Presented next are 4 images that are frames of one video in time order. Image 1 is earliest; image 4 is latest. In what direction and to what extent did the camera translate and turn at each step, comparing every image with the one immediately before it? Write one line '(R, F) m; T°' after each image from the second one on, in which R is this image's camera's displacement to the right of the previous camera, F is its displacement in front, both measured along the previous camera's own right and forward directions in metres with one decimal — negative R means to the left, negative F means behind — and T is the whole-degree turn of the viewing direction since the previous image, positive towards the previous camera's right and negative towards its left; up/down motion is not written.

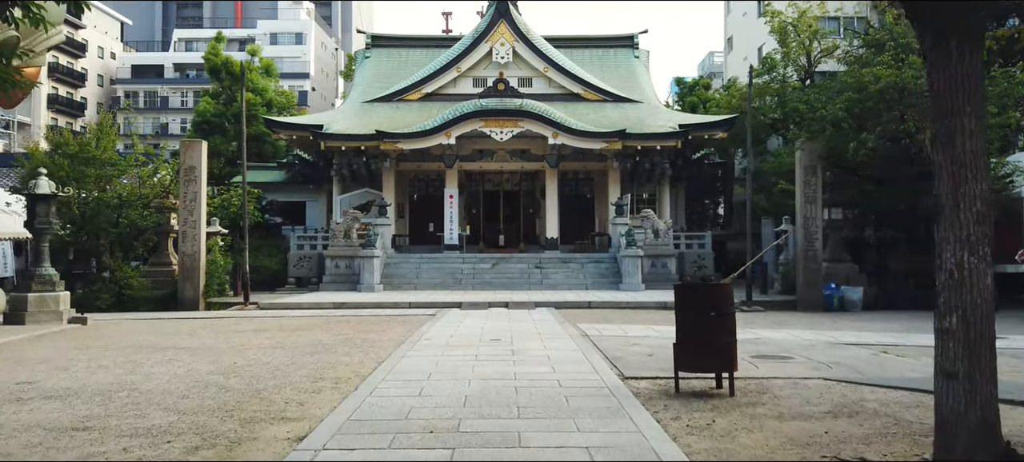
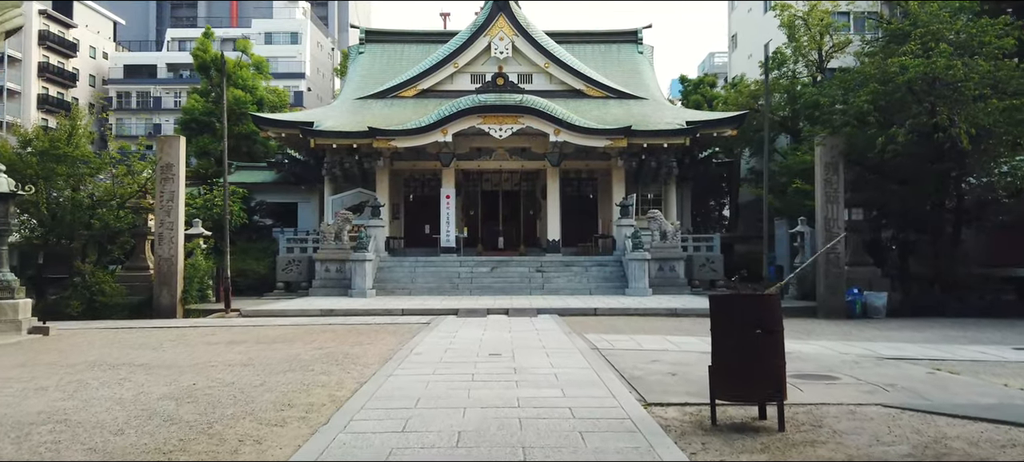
(0.0, +1.0) m; 0°
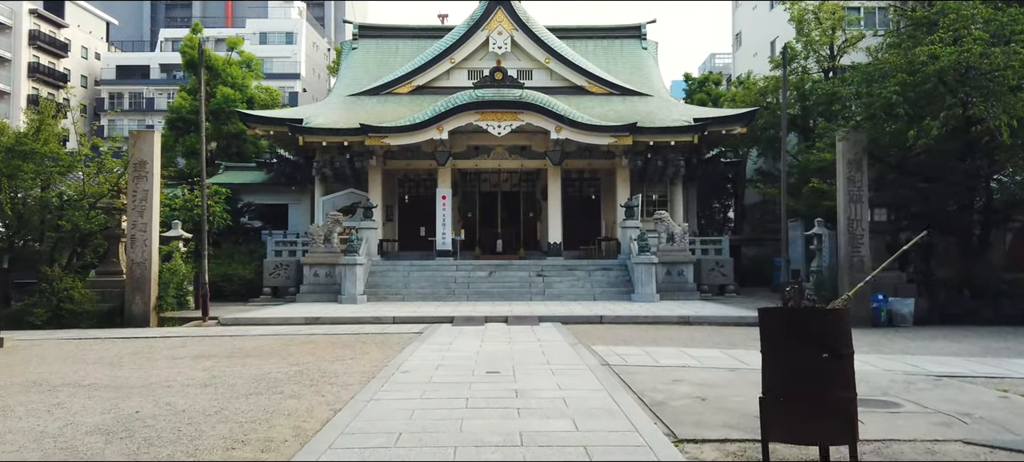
(0.0, +1.0) m; 0°
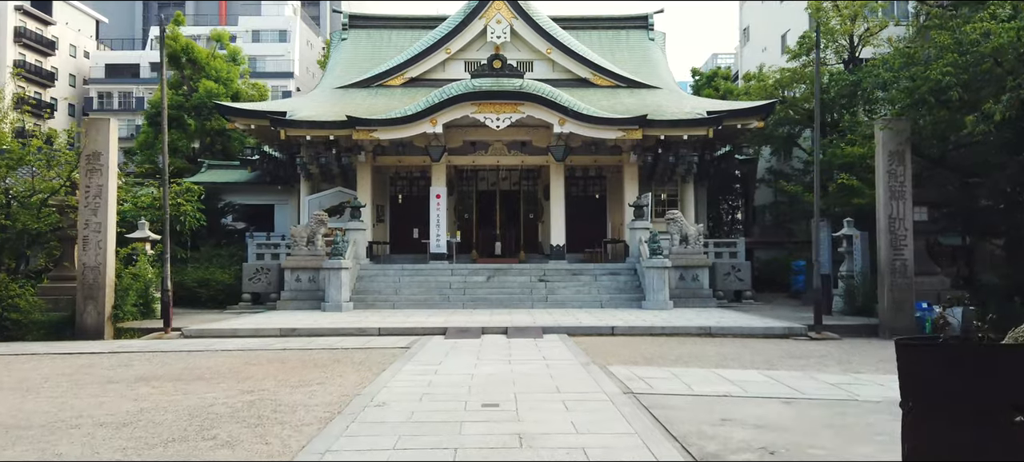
(0.0, +1.5) m; 0°
